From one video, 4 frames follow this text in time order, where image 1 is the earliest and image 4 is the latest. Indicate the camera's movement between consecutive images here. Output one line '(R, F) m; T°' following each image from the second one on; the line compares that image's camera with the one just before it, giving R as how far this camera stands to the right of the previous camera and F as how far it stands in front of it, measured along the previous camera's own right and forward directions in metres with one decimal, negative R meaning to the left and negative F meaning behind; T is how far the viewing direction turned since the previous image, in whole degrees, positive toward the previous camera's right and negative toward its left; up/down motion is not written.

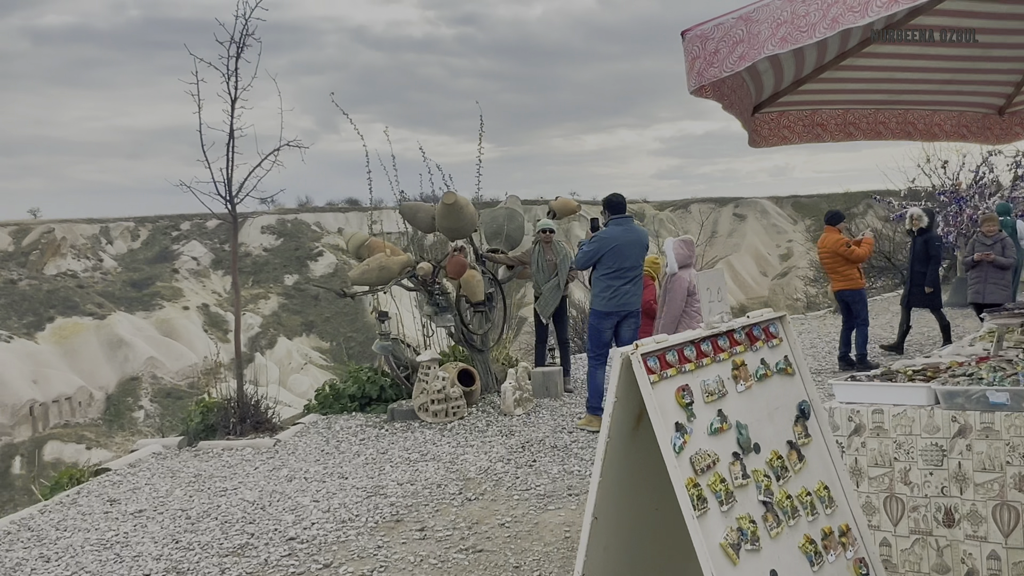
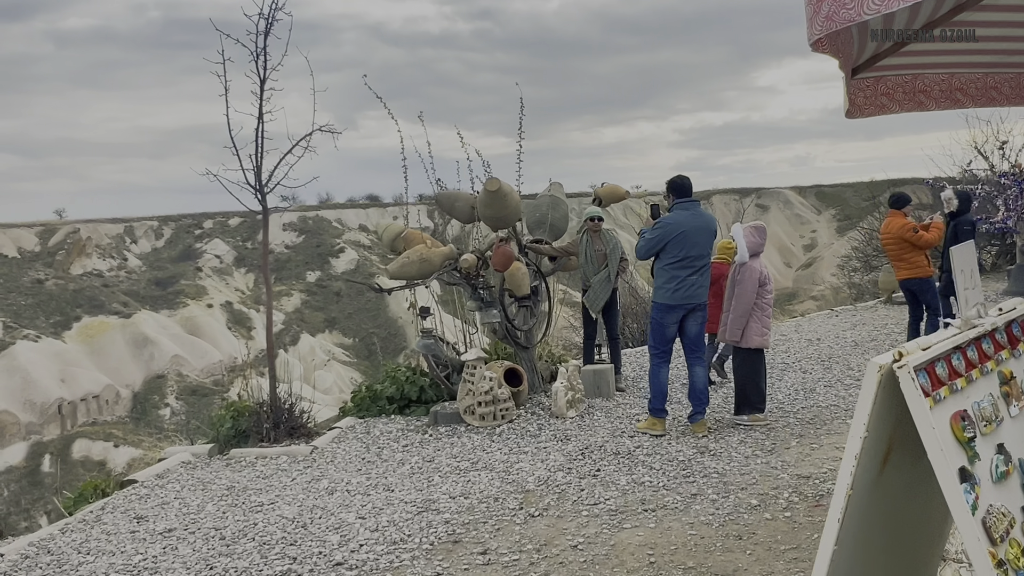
(-0.2, +0.4) m; -1°
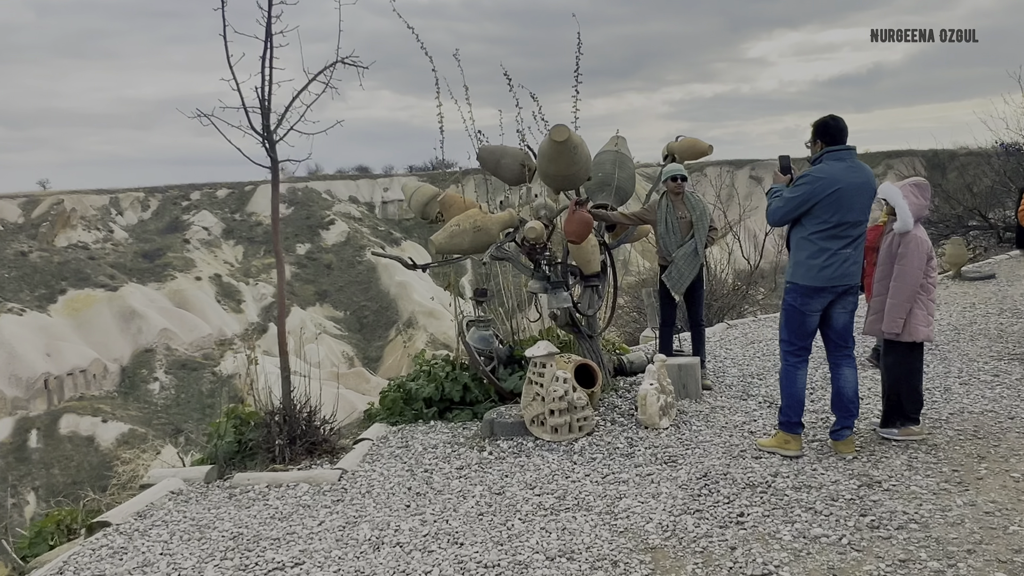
(-0.5, +1.2) m; +1°
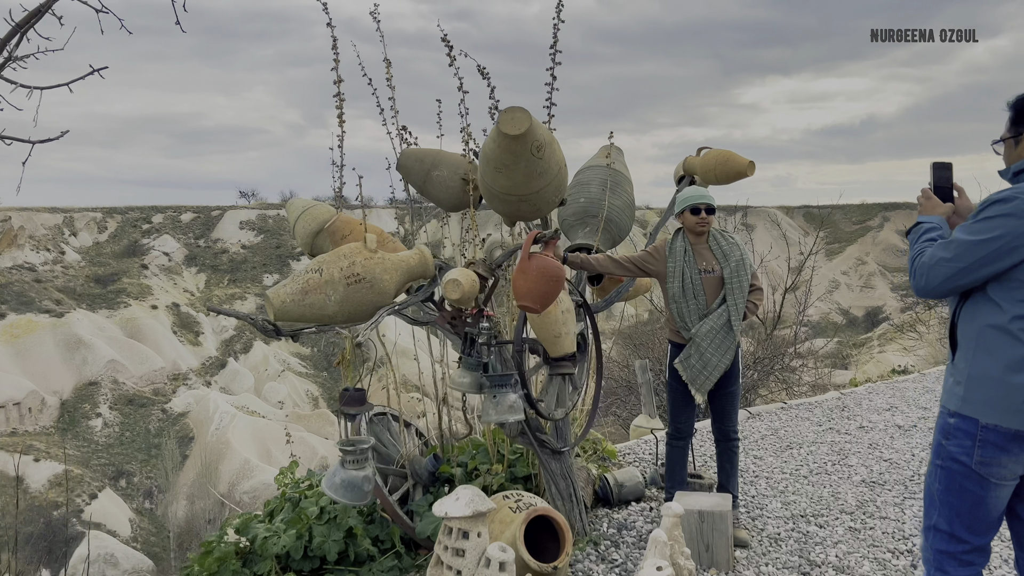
(+0.2, +2.0) m; +2°
